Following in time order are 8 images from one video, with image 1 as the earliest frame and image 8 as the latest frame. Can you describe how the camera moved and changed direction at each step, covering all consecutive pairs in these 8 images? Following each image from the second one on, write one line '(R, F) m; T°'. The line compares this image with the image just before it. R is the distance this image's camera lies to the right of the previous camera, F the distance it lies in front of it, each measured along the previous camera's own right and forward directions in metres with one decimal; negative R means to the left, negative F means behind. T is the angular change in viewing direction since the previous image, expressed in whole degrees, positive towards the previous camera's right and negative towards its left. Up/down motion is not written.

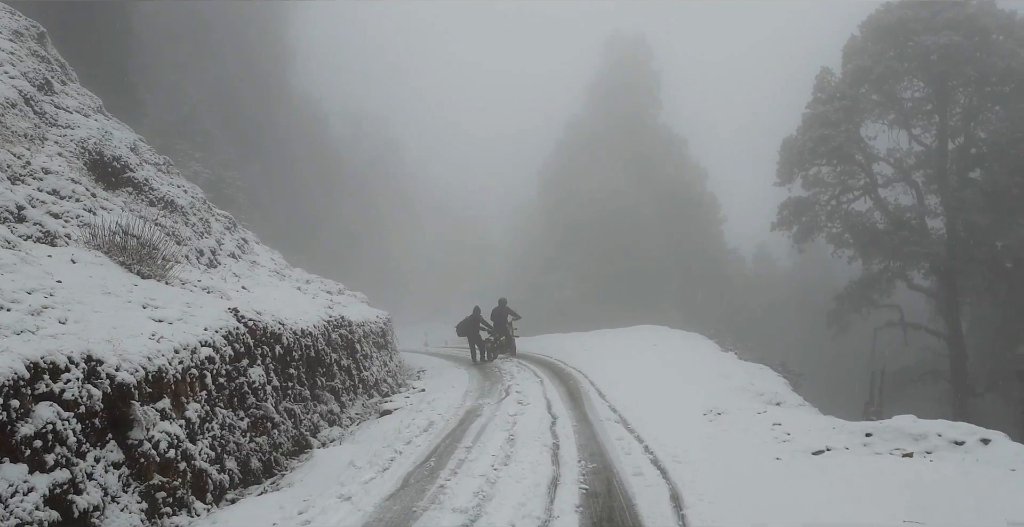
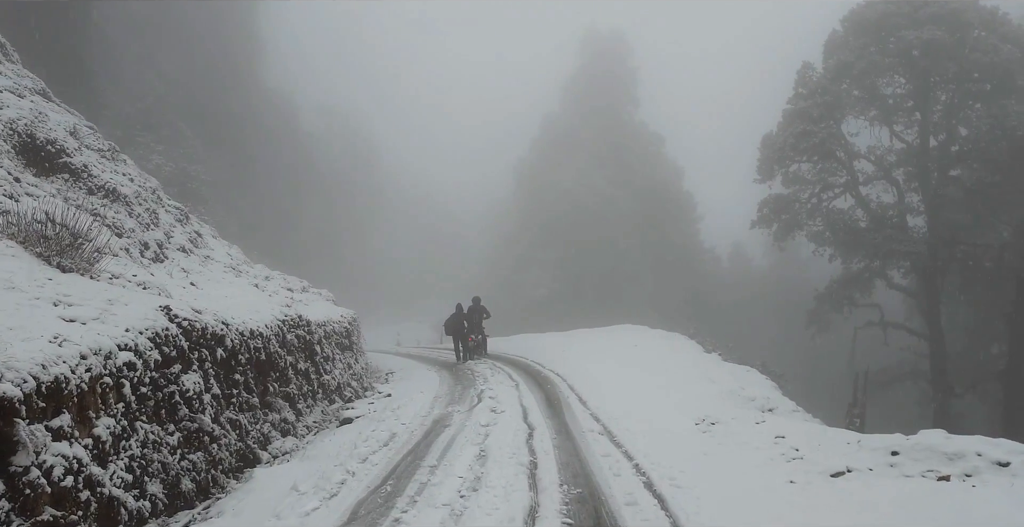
(+0.1, +0.7) m; +2°
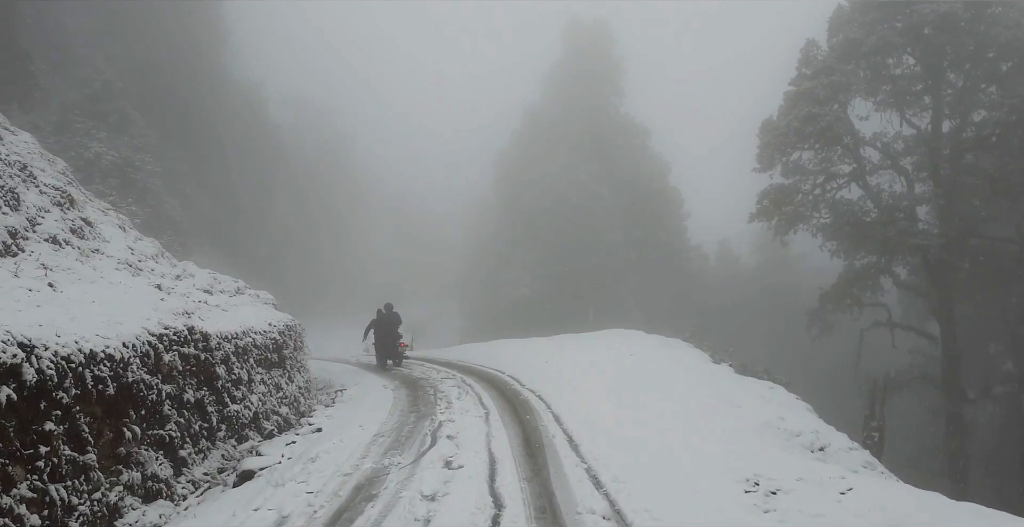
(+0.2, +2.0) m; +2°
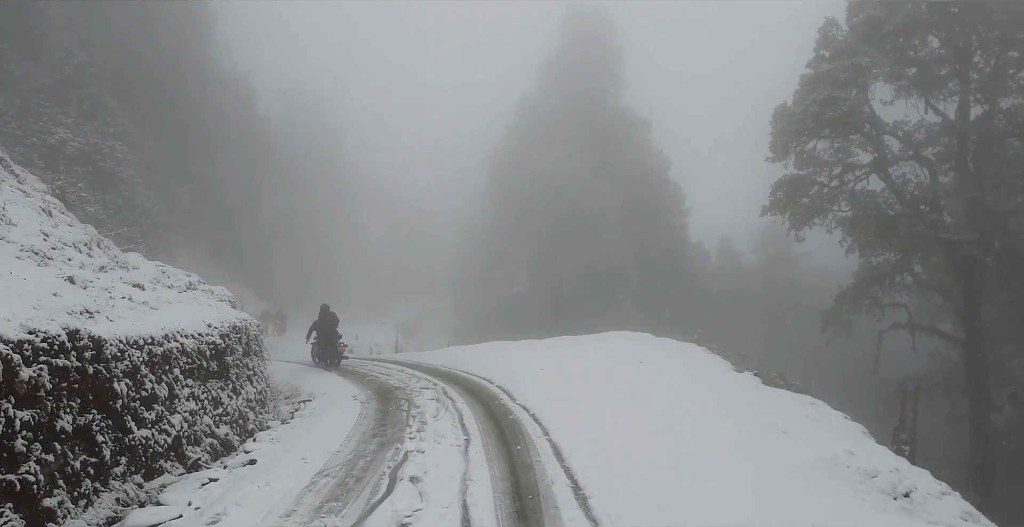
(+0.1, +1.4) m; +1°
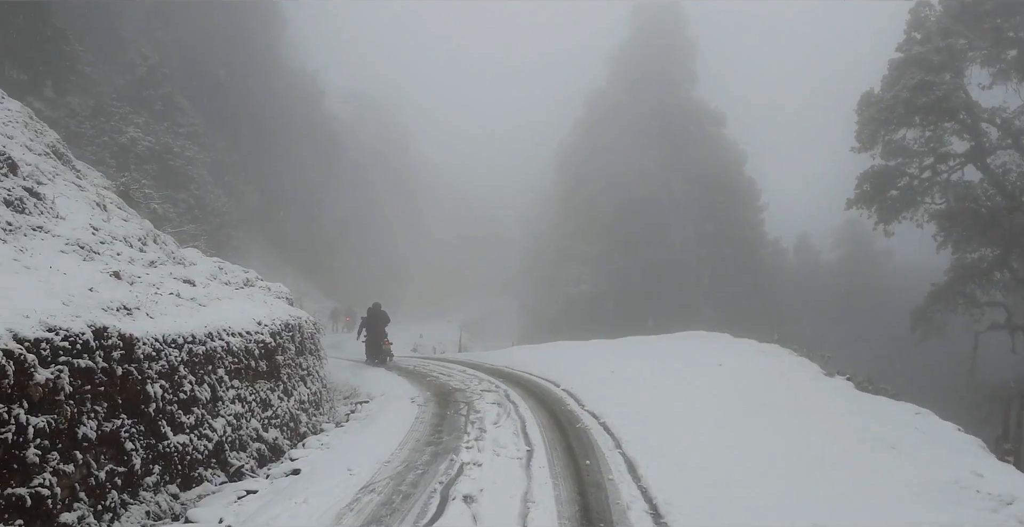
(-0.1, +0.8) m; -7°
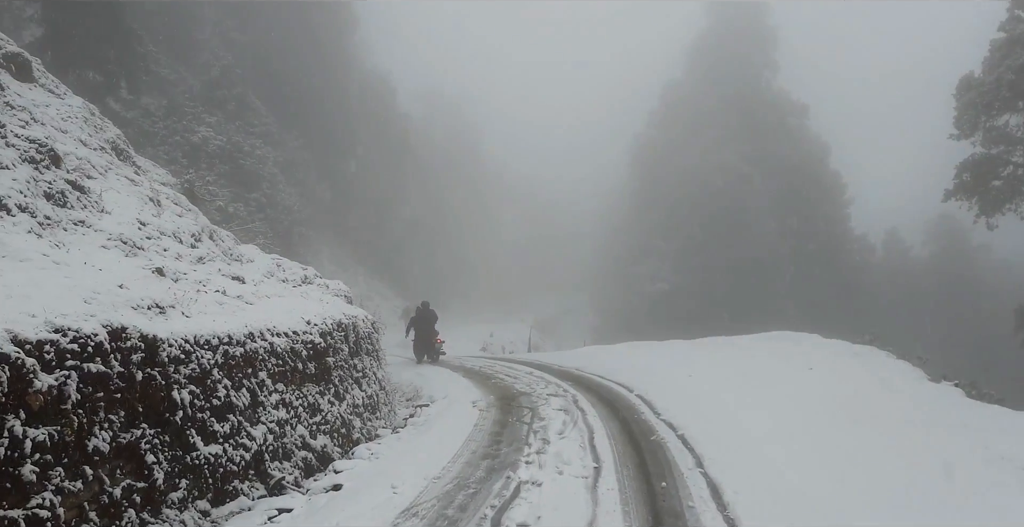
(0.0, +0.8) m; -8°
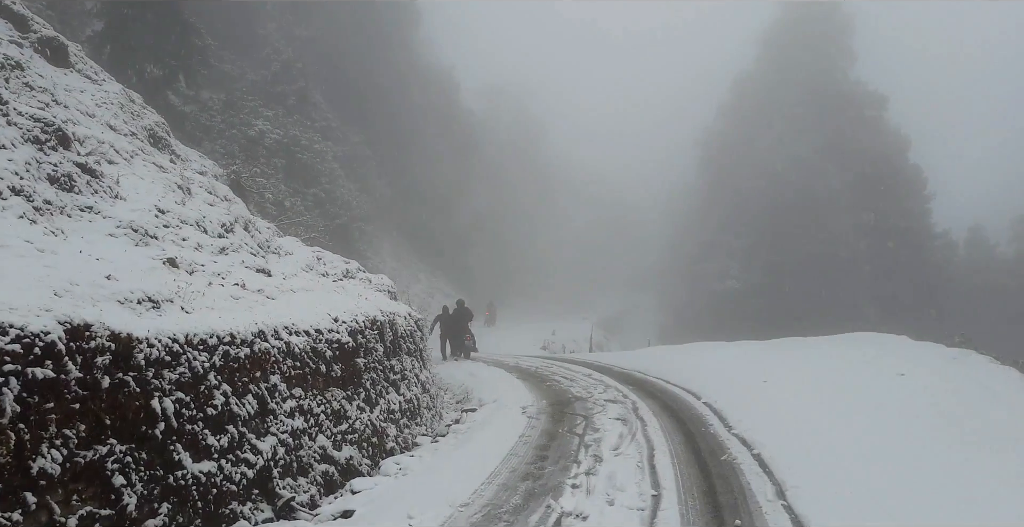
(+0.1, +1.0) m; -7°
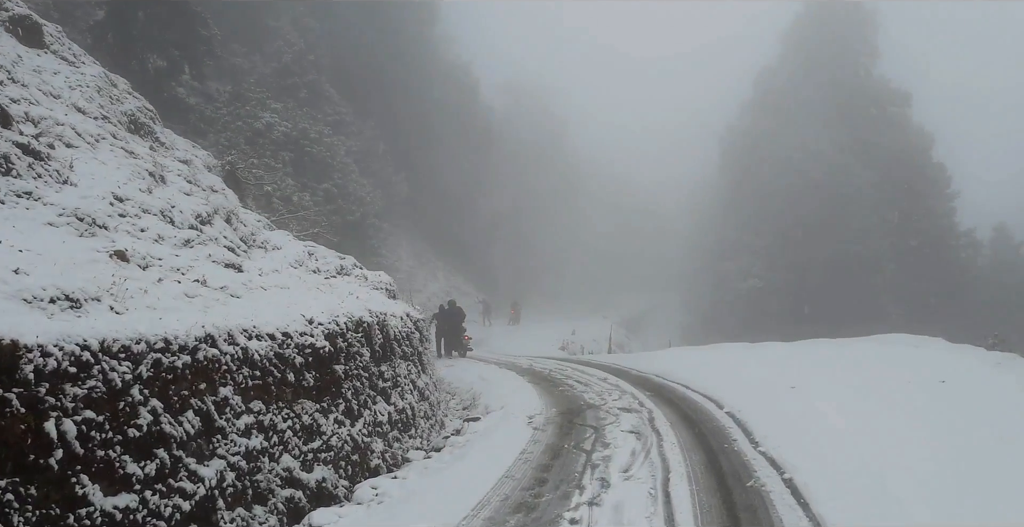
(+0.3, +0.8) m; -3°
